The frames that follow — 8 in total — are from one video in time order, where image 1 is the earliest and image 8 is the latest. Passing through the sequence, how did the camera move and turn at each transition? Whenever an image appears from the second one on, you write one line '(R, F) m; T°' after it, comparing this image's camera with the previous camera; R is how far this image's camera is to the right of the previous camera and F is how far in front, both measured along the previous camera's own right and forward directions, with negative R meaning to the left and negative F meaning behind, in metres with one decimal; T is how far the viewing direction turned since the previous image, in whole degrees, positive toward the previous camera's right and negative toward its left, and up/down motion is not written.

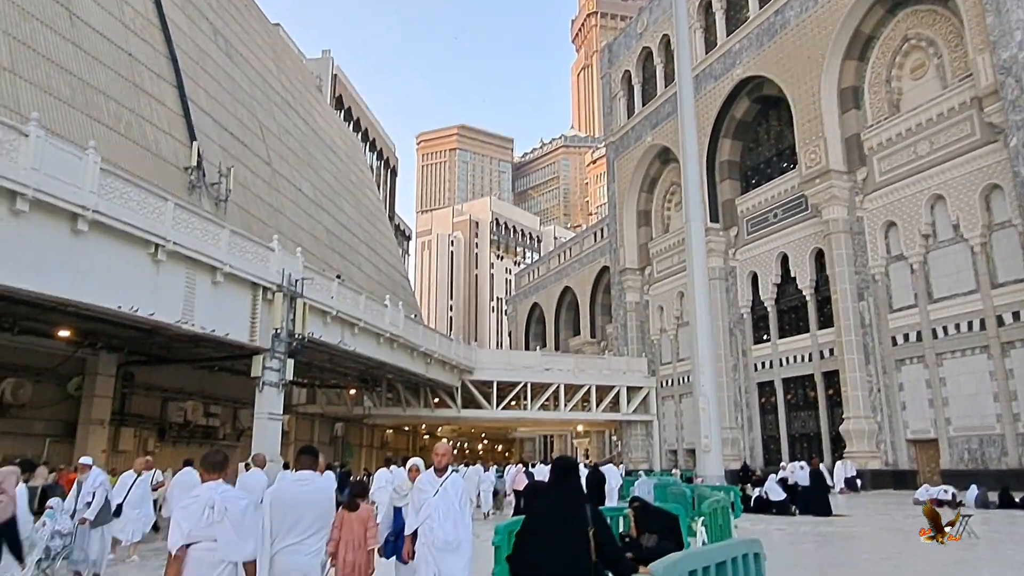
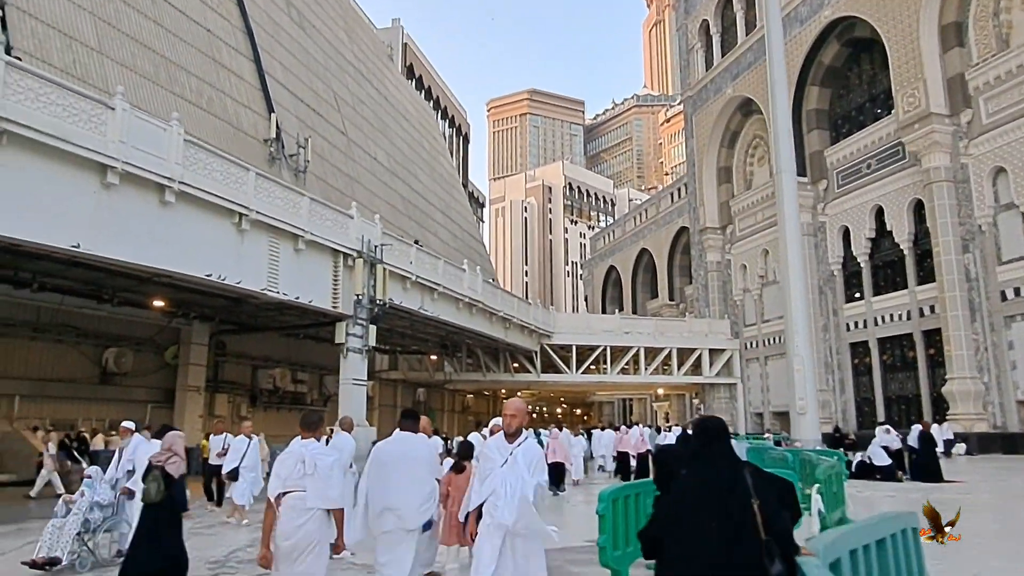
(-0.2, +0.4) m; -6°
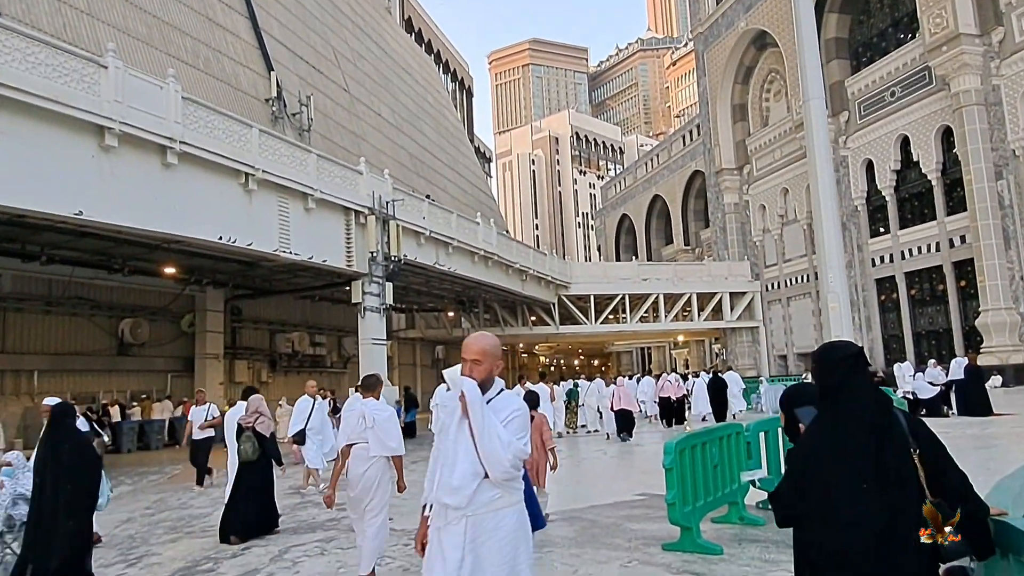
(-0.2, +0.6) m; -1°
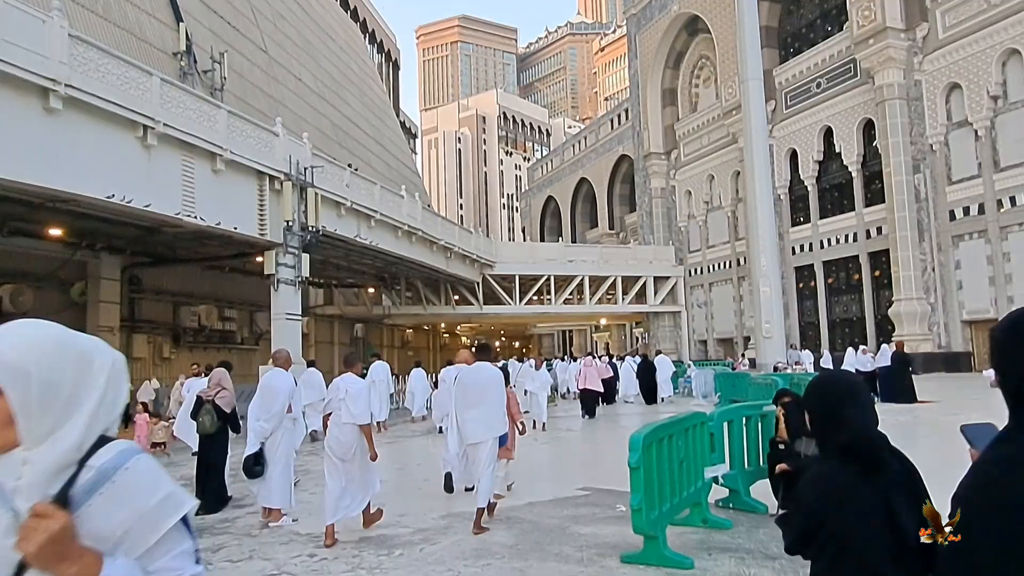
(-0.1, +0.8) m; +6°
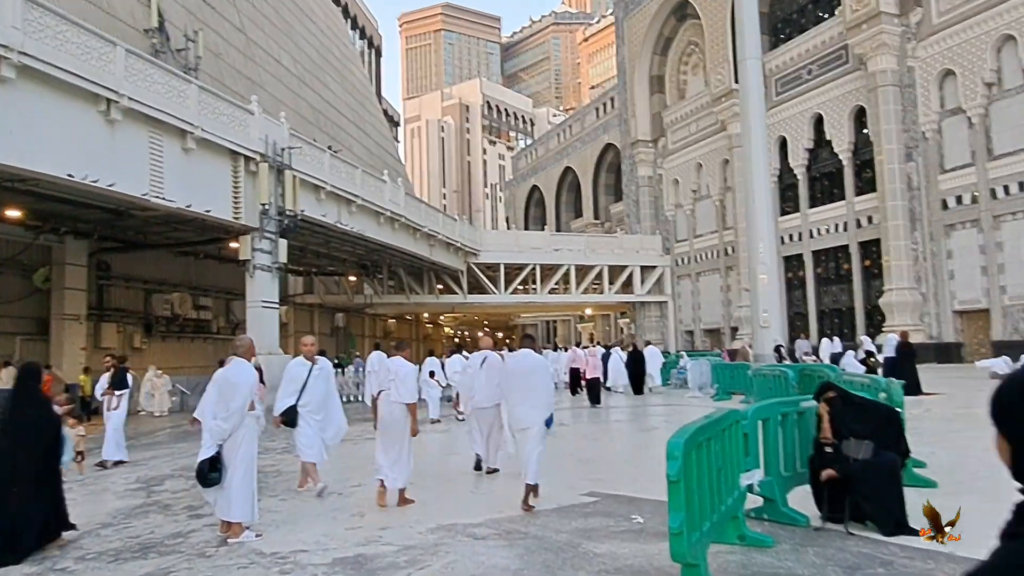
(-0.1, +0.7) m; +1°
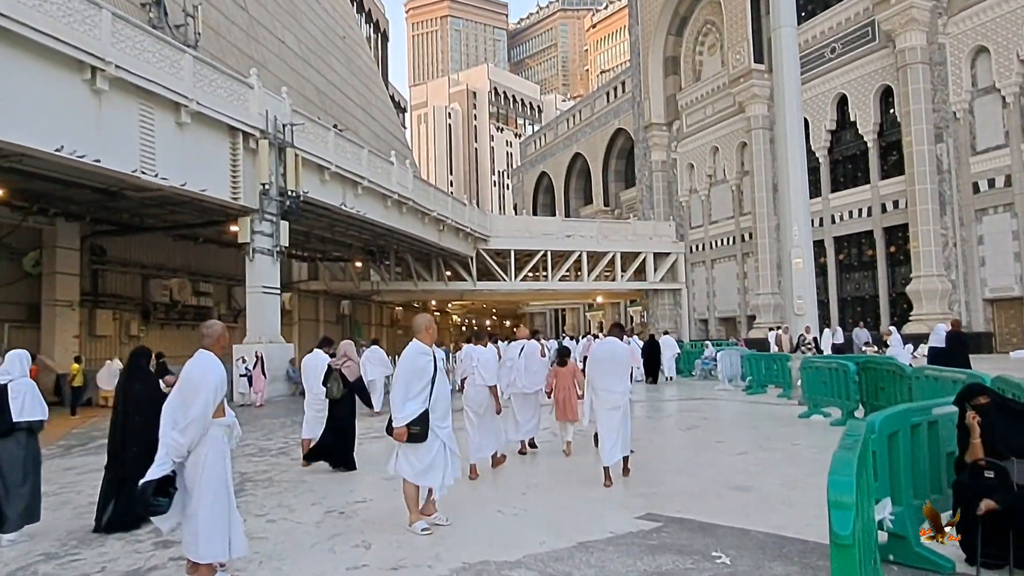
(-0.2, +1.0) m; 0°
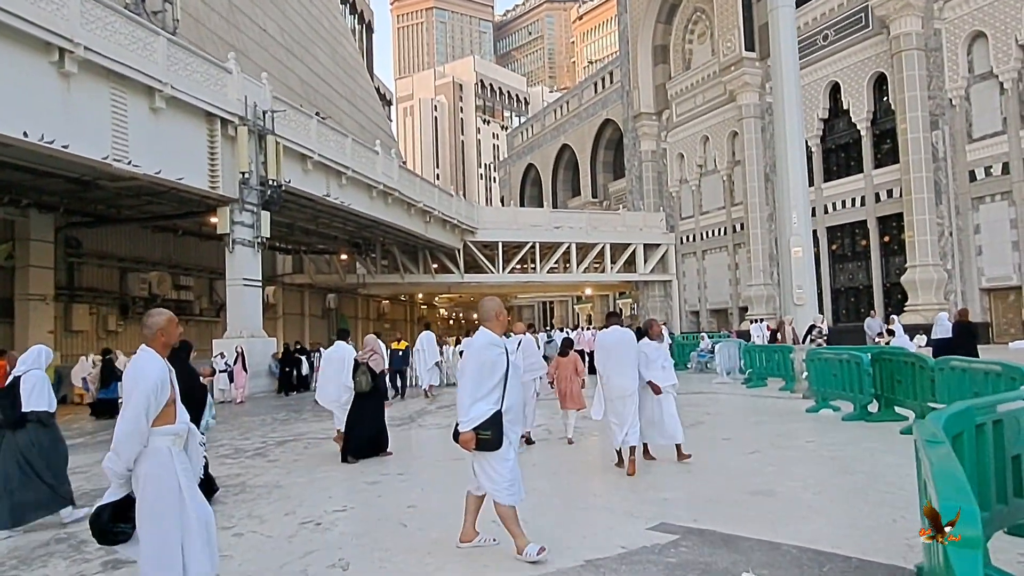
(0.0, +0.5) m; +1°
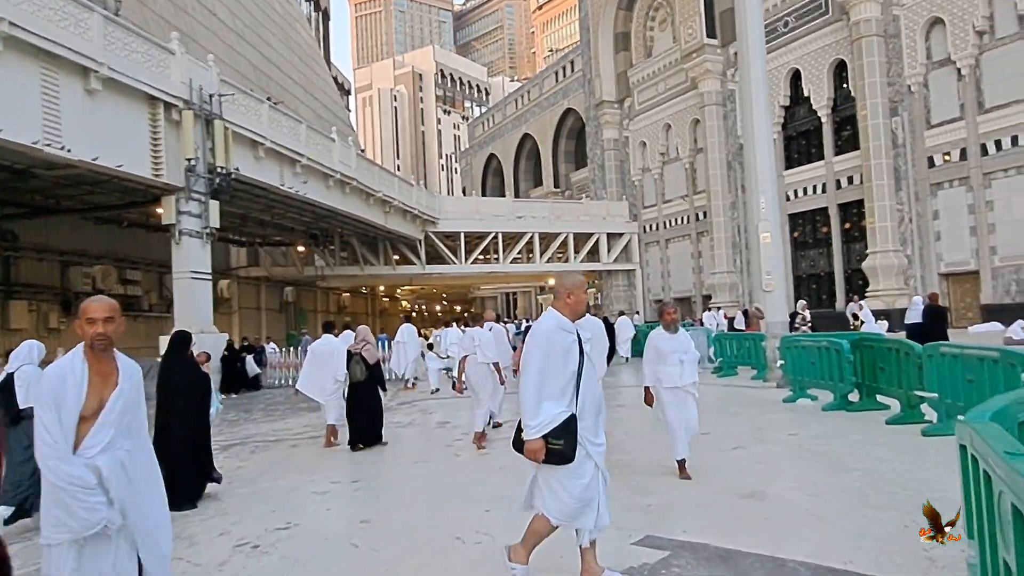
(0.0, +0.5) m; +3°
